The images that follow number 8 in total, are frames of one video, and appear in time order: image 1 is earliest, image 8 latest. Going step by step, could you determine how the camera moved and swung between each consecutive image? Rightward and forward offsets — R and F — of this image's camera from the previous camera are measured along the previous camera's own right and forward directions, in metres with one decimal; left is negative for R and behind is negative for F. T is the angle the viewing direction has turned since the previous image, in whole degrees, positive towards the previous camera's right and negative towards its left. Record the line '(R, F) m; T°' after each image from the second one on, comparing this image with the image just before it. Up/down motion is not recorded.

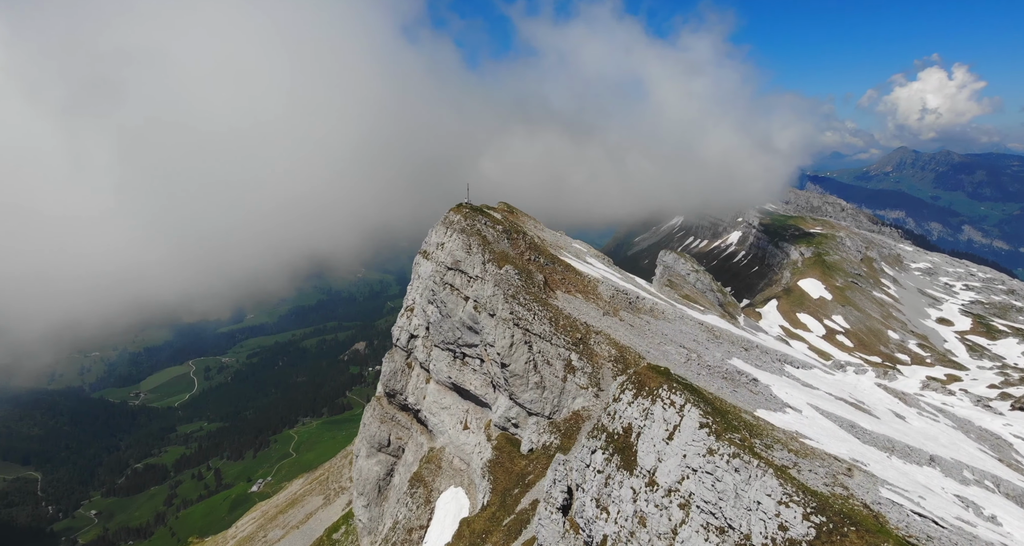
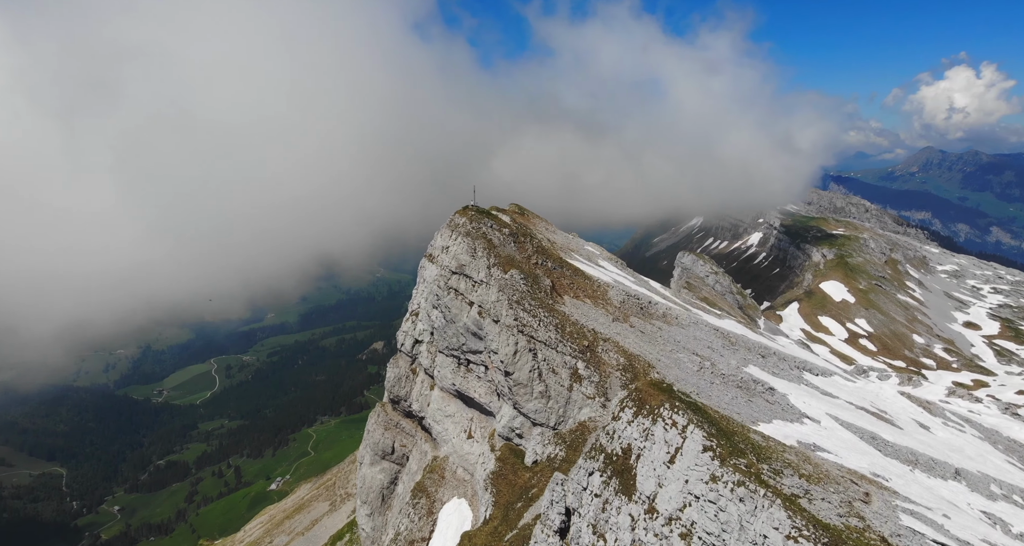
(+0.4, +0.6) m; -2°
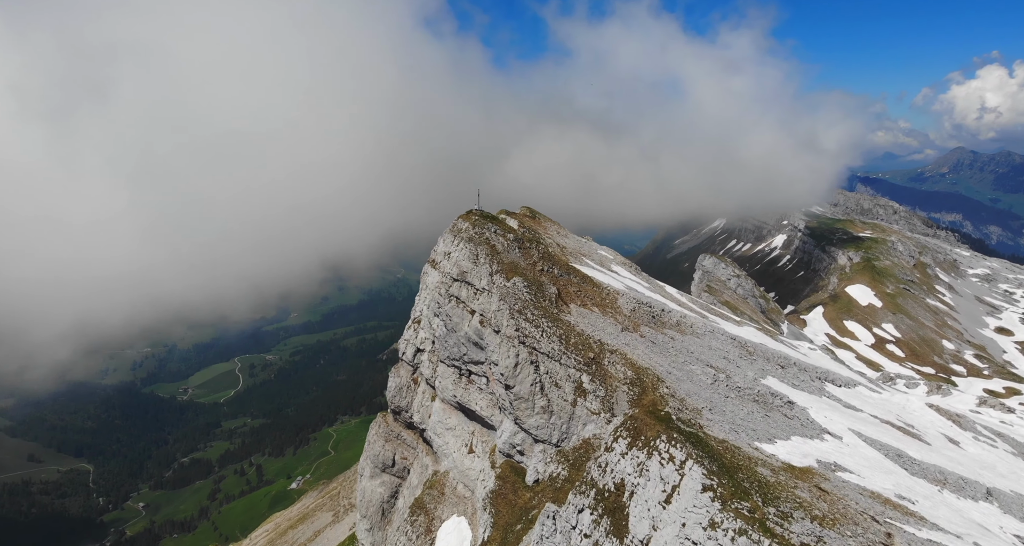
(+0.6, +0.9) m; -2°
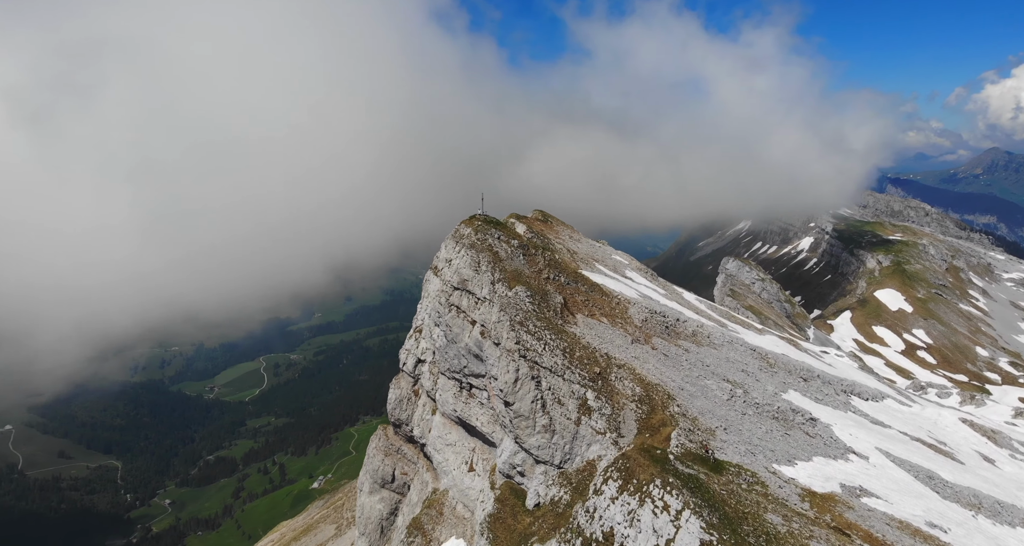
(+0.6, +1.0) m; -2°
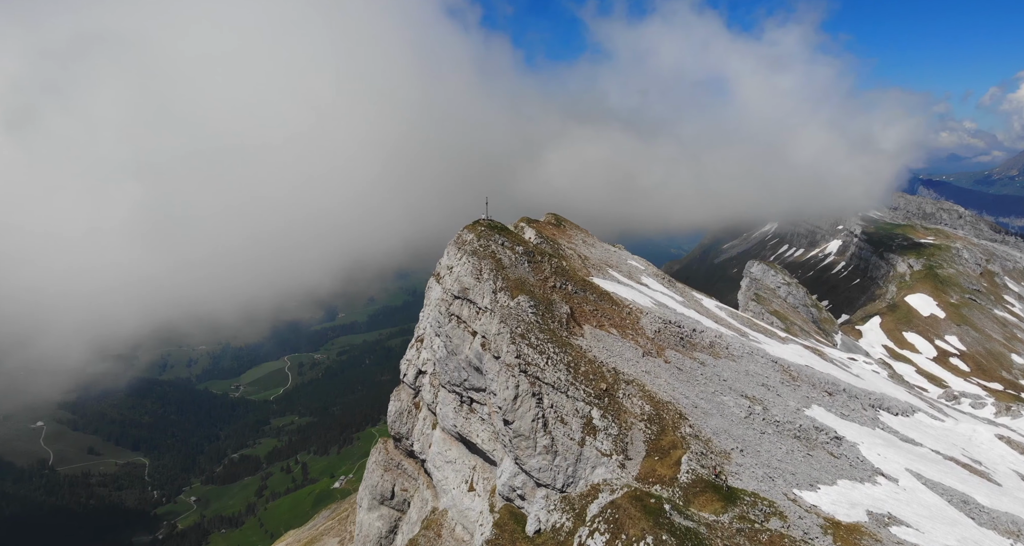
(+0.6, +1.1) m; -2°
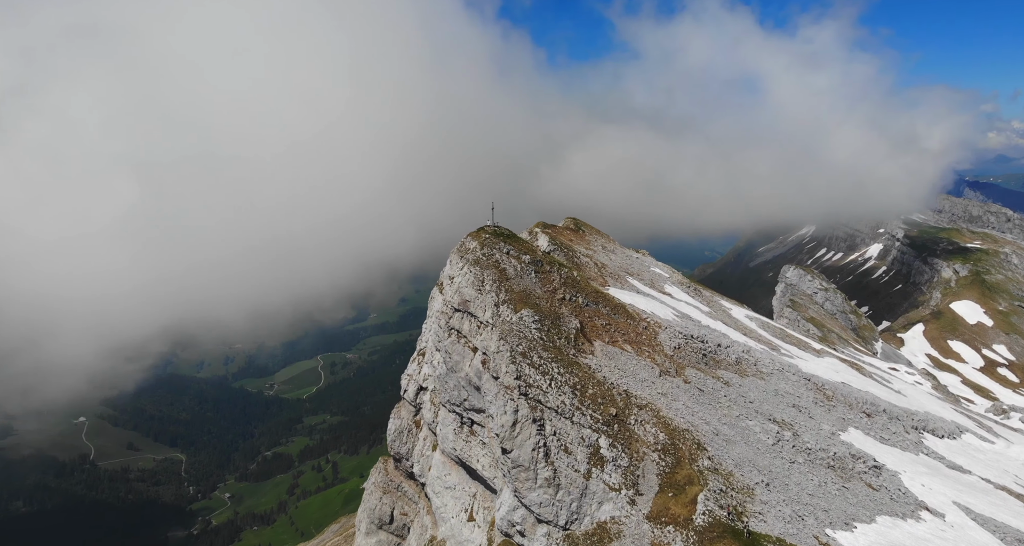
(+0.8, +1.5) m; -3°
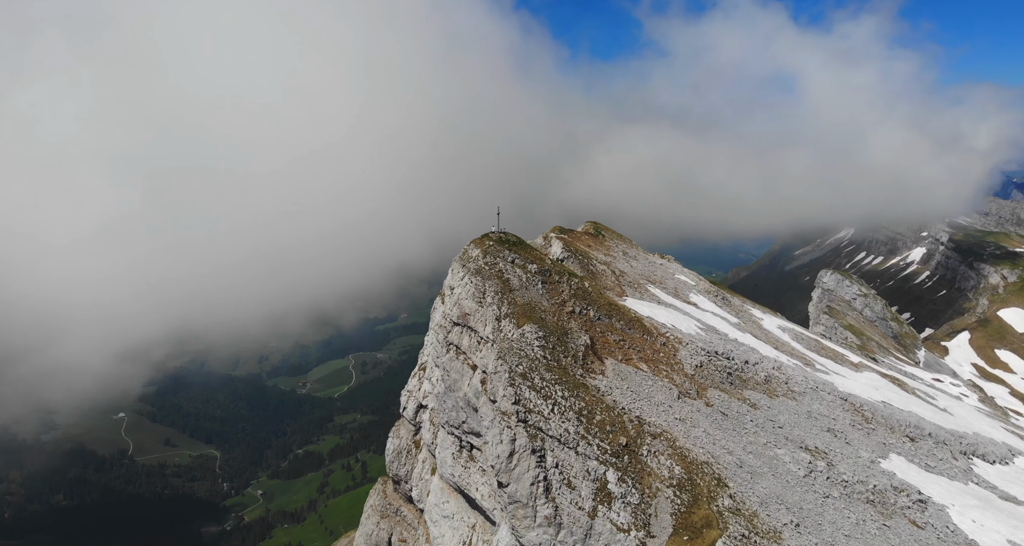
(+0.7, +1.5) m; -3°
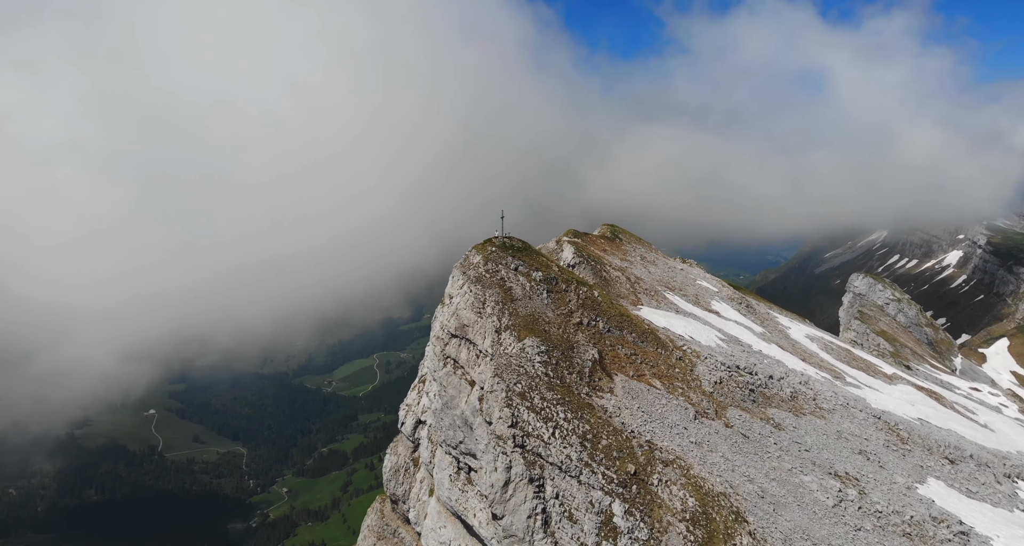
(+0.6, +1.2) m; -2°
